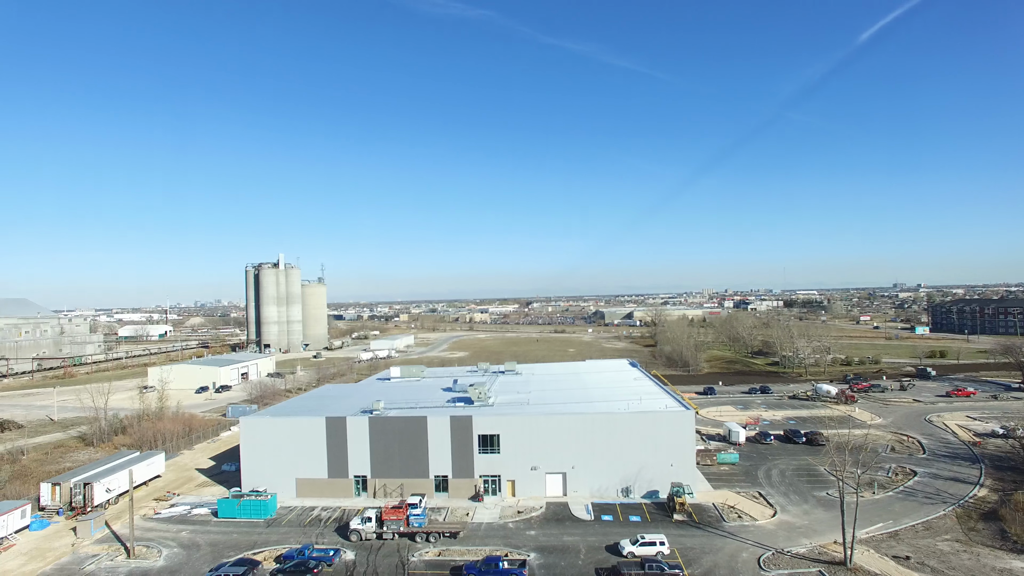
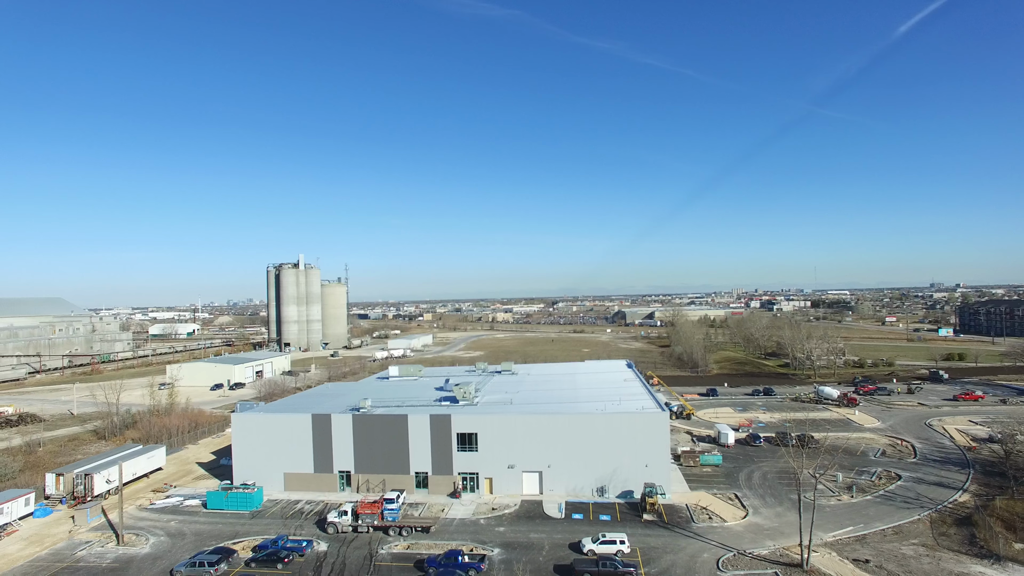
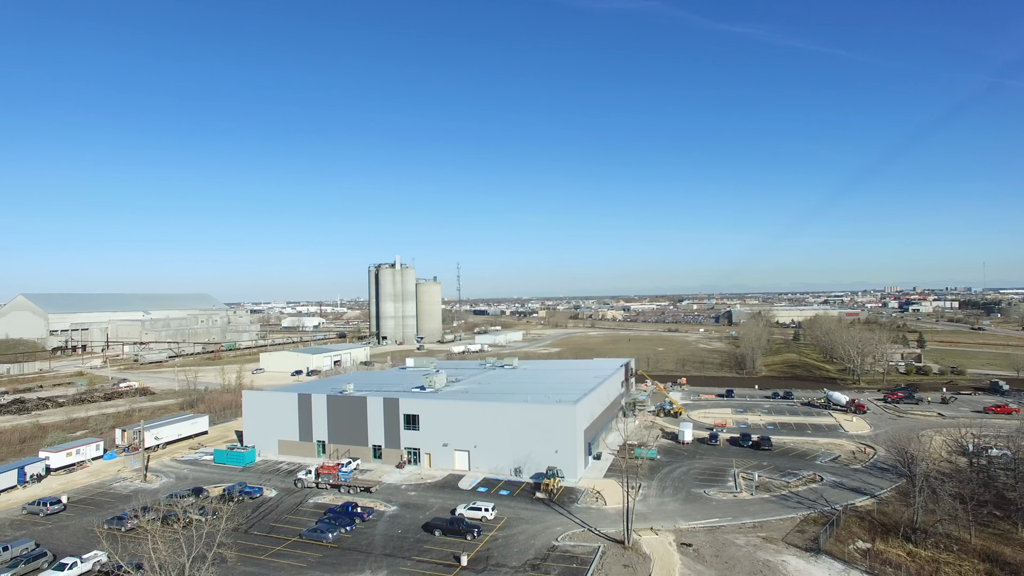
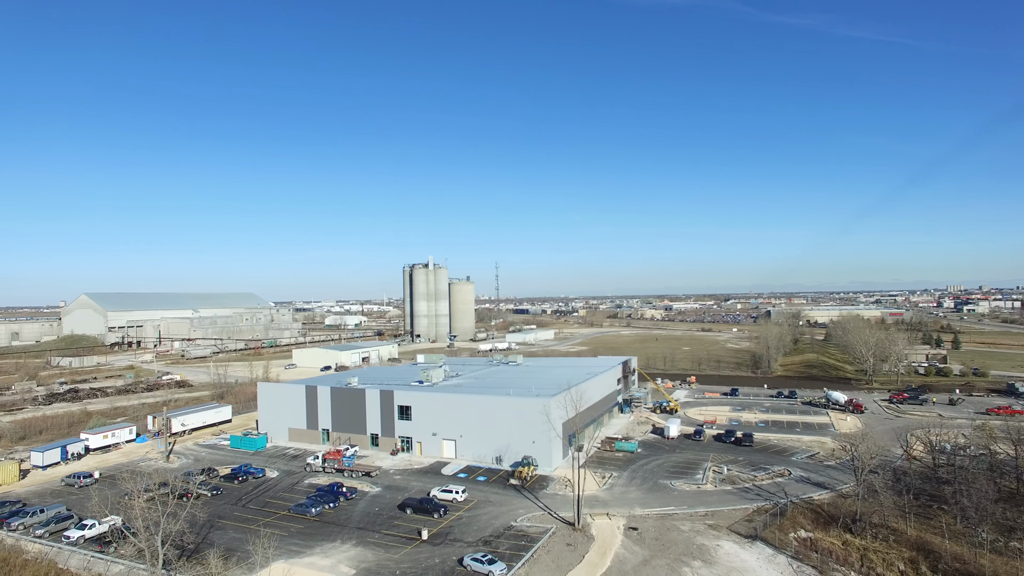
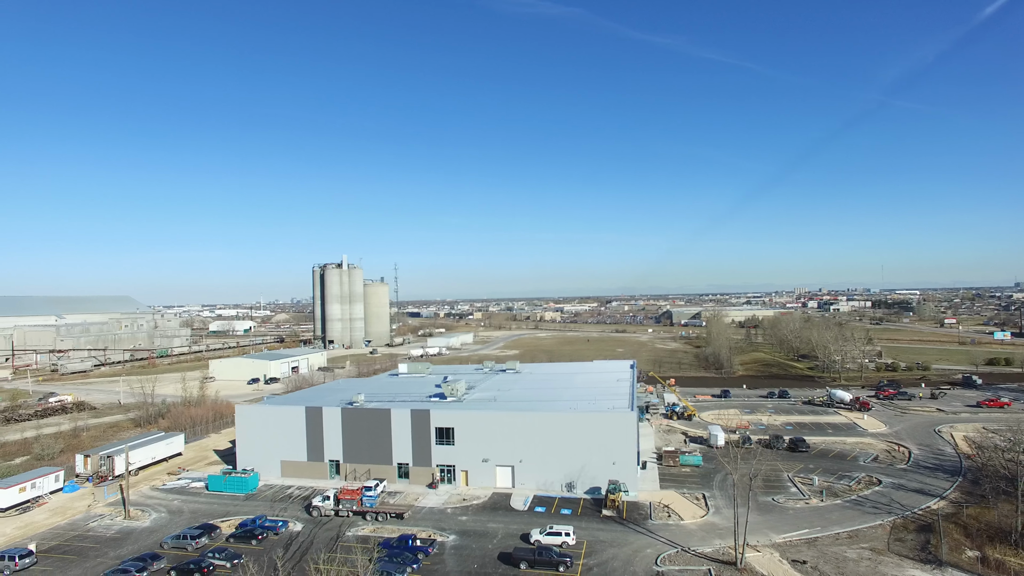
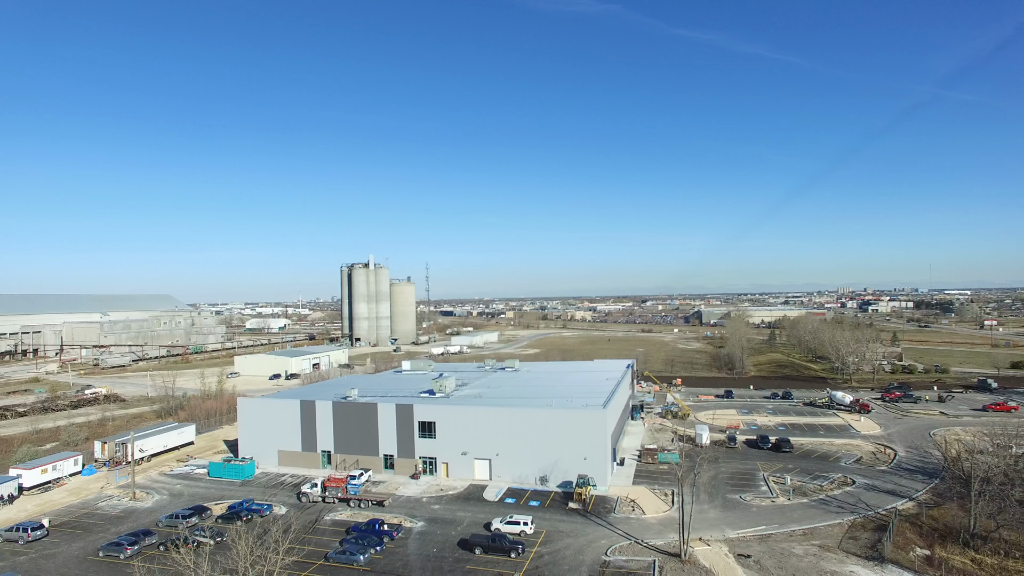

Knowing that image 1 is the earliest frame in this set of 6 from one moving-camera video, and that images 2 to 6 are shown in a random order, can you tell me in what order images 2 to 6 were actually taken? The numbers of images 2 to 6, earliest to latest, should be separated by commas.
2, 5, 6, 3, 4
